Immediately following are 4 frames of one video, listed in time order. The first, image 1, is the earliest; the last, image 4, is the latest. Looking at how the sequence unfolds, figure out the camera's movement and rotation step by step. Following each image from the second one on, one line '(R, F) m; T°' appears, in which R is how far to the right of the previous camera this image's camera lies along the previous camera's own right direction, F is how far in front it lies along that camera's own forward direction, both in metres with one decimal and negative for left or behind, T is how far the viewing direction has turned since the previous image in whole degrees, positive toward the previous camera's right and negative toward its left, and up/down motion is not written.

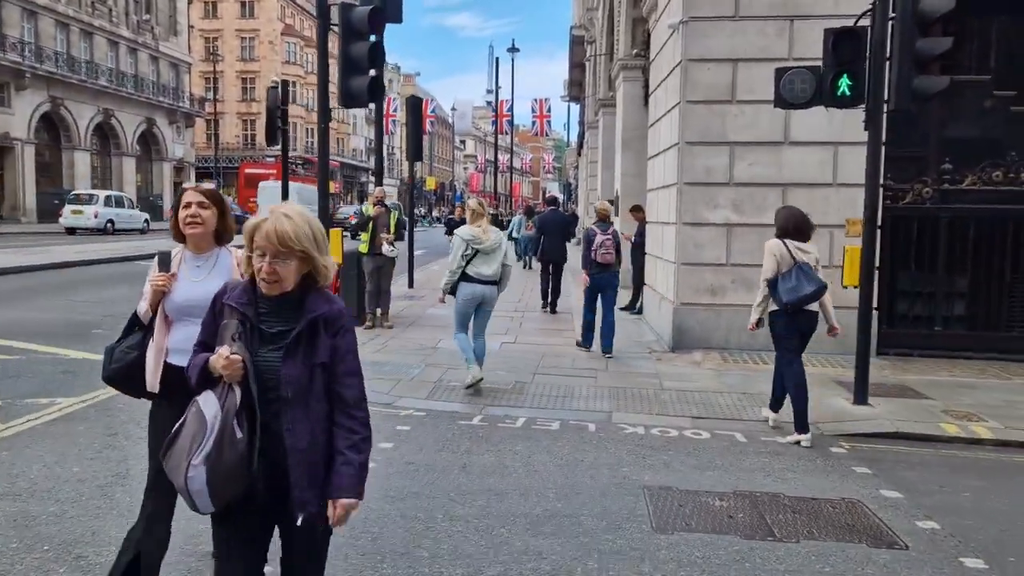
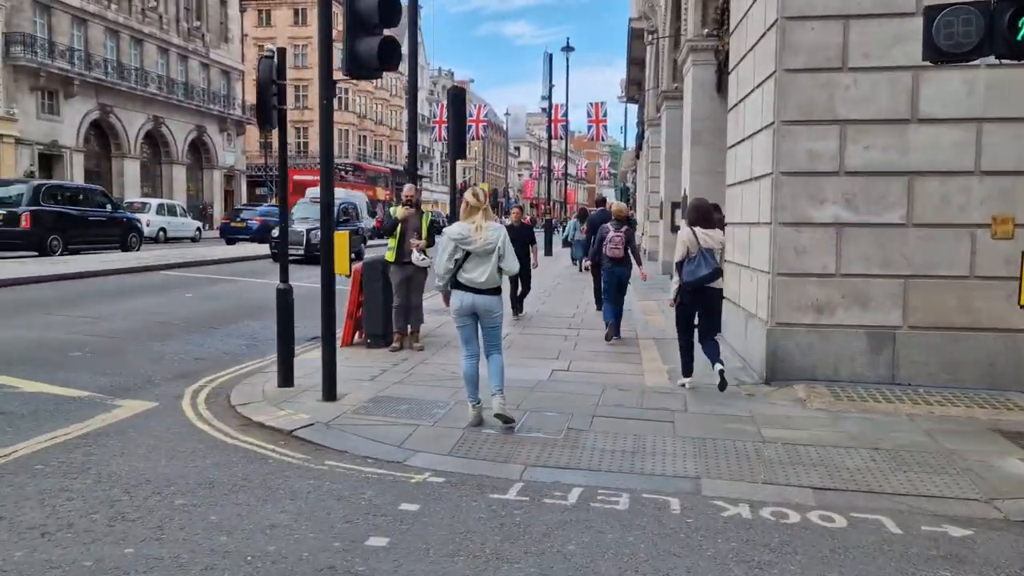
(0.0, +1.8) m; -4°
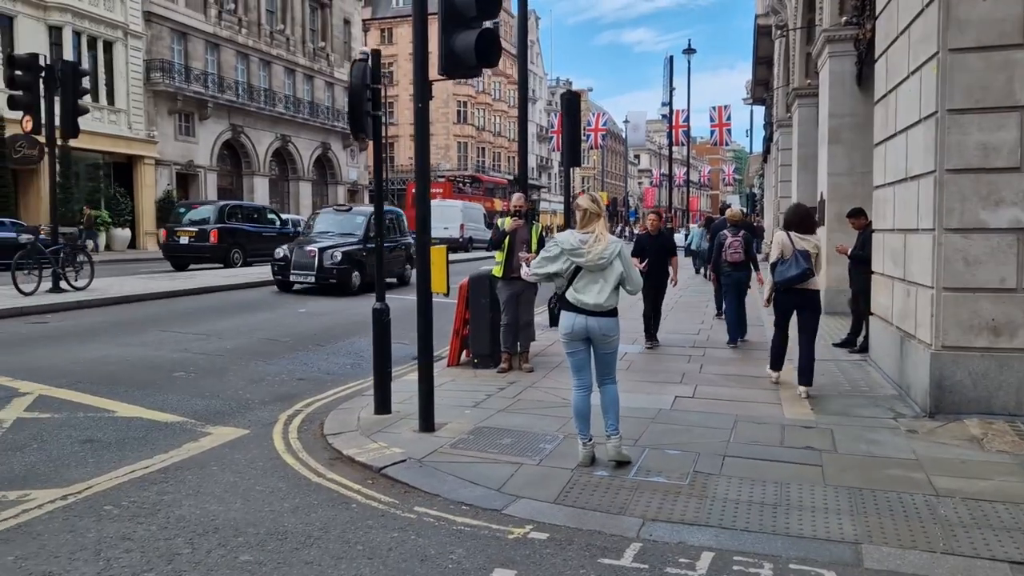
(0.0, +0.7) m; -8°
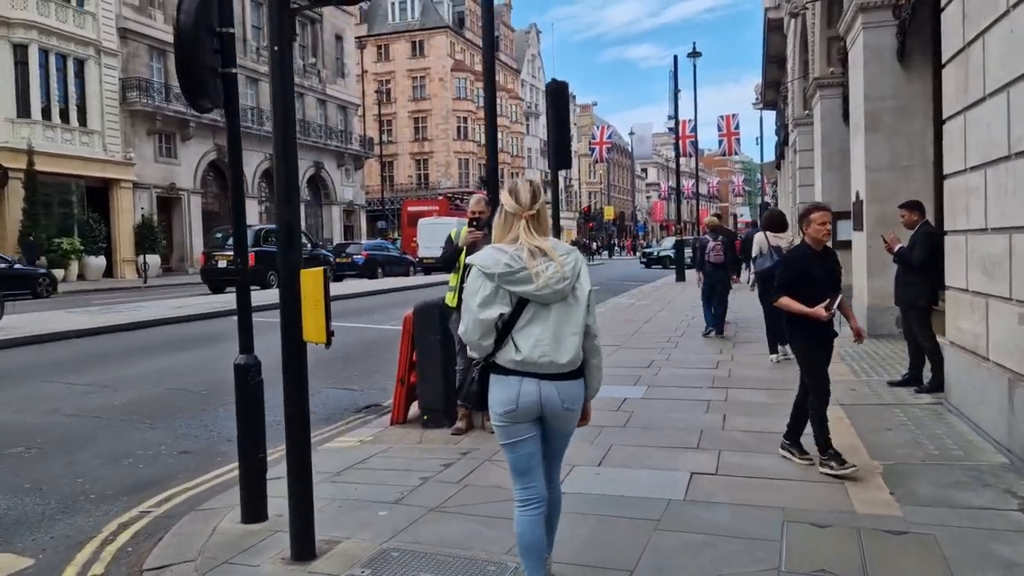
(+0.4, +2.2) m; -1°
